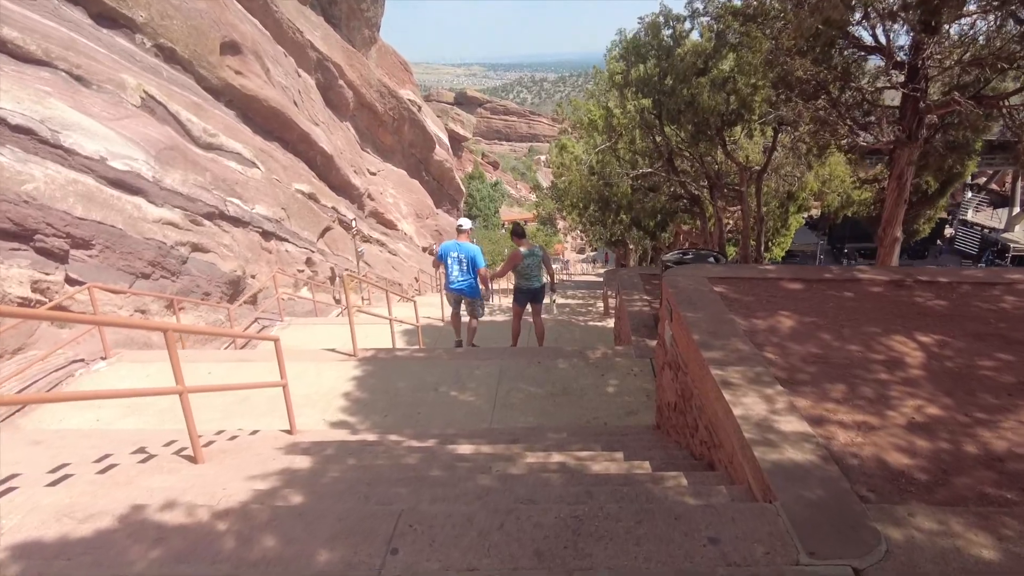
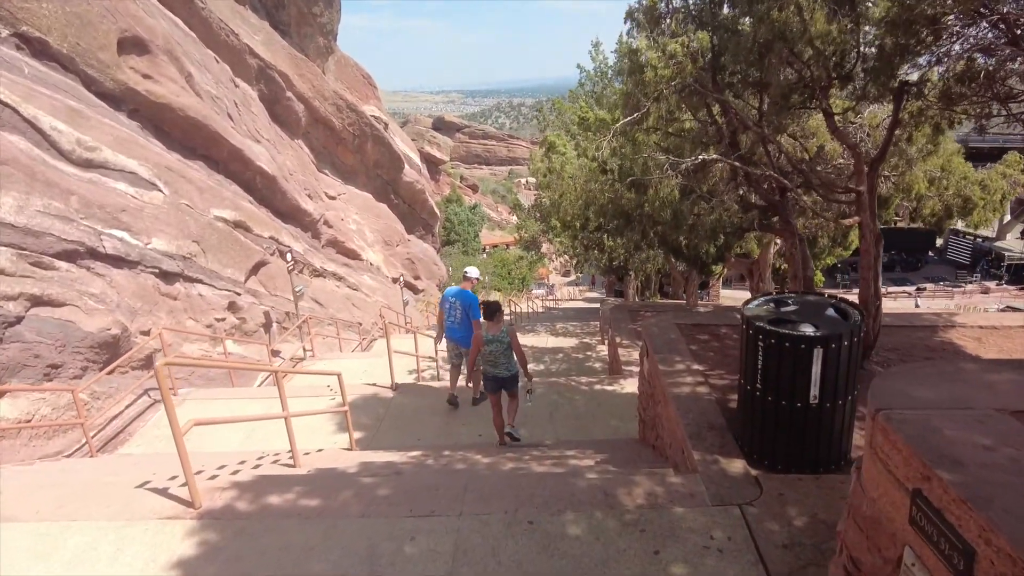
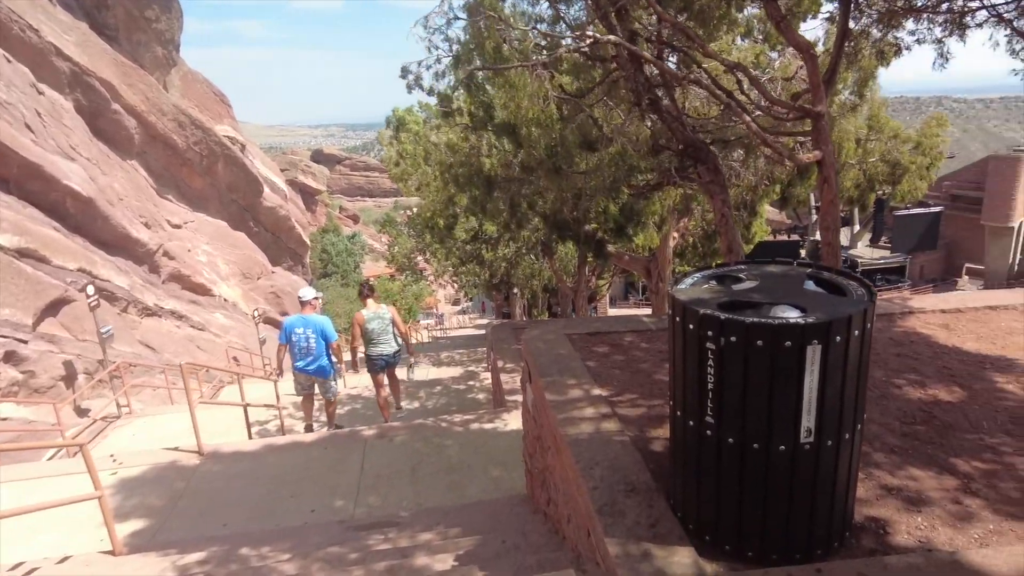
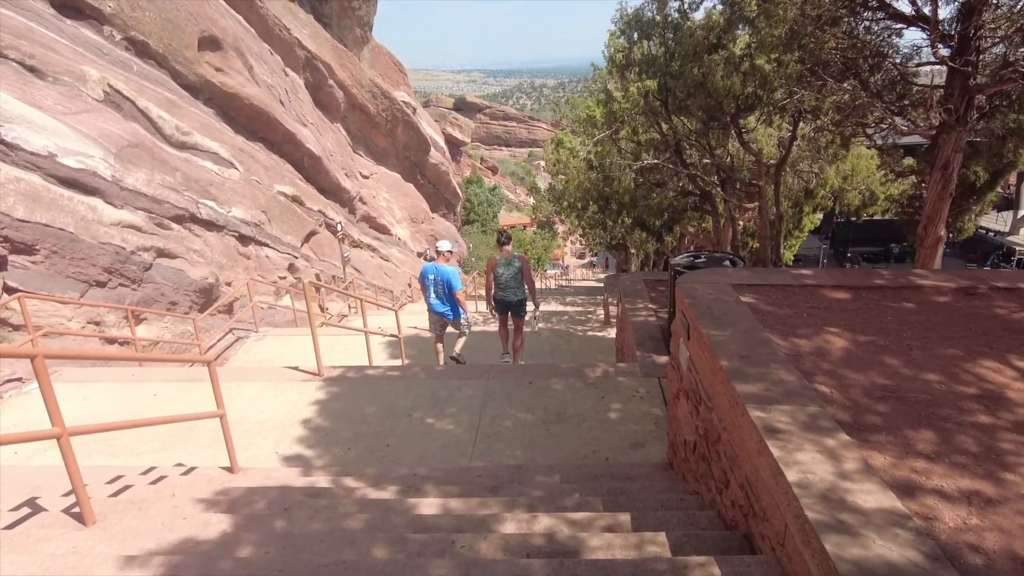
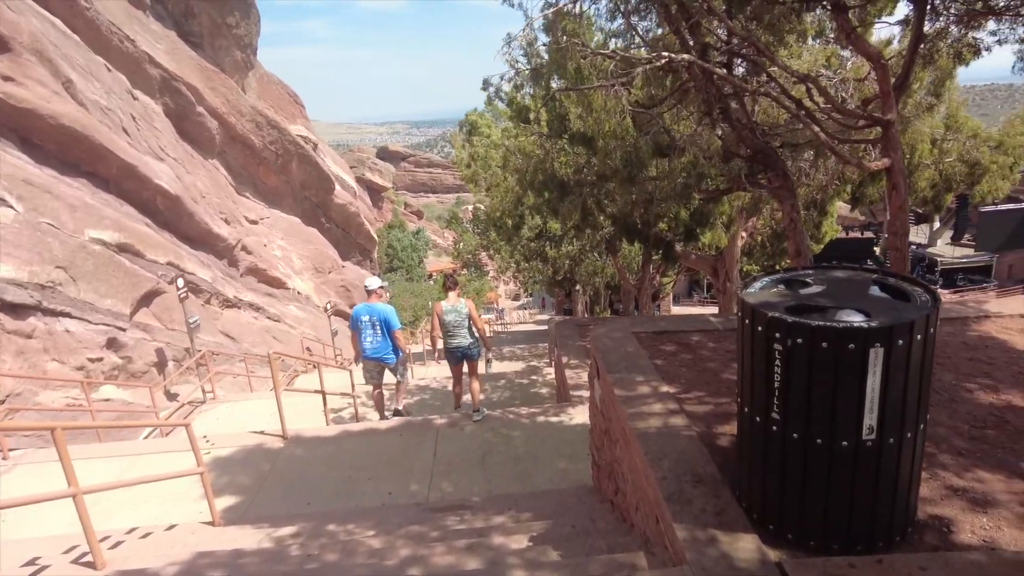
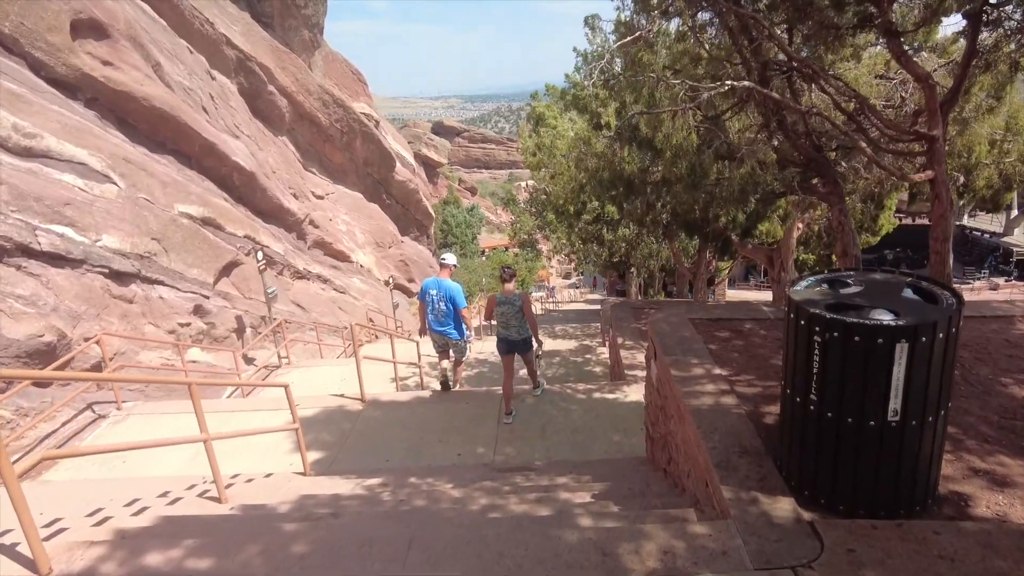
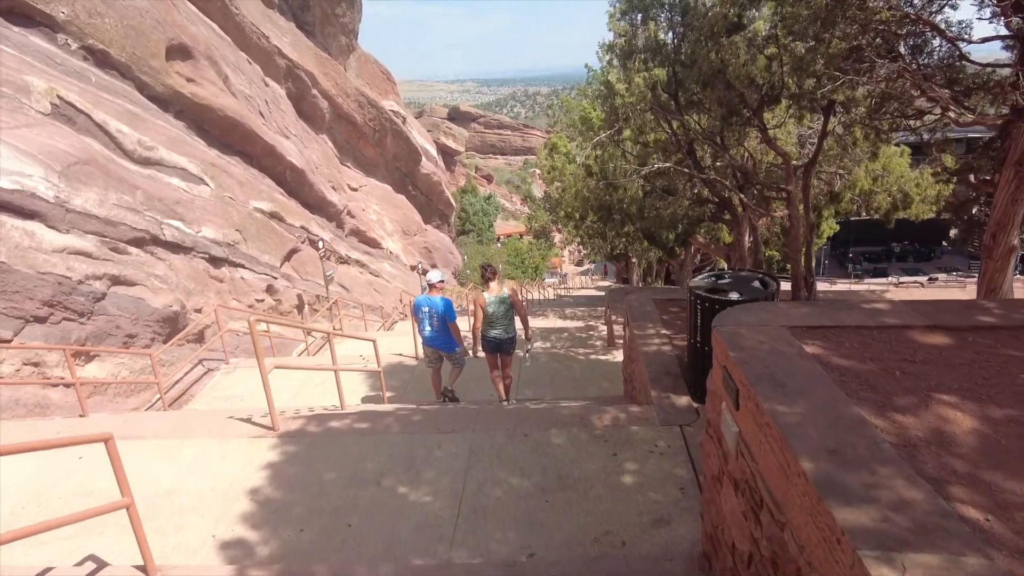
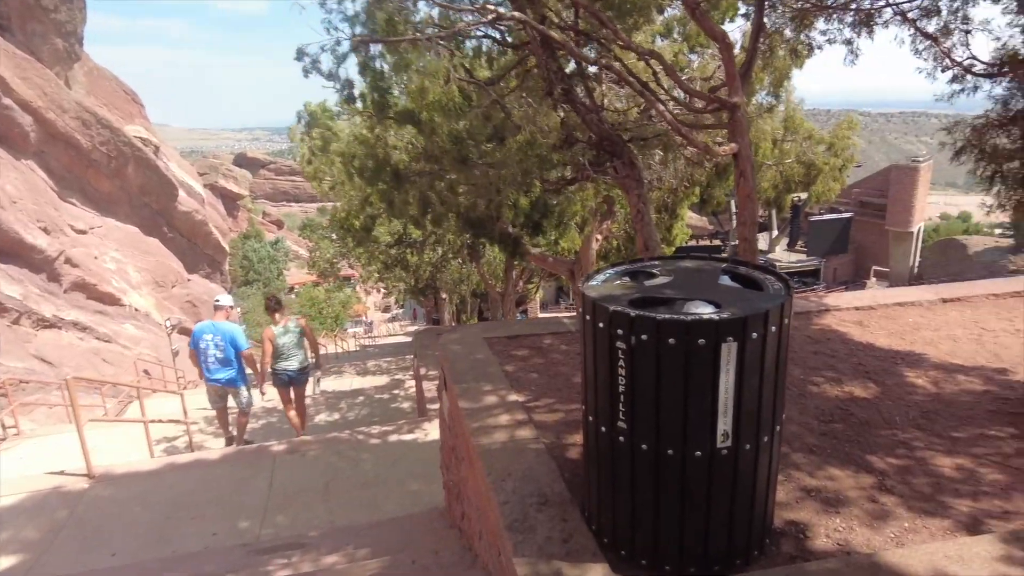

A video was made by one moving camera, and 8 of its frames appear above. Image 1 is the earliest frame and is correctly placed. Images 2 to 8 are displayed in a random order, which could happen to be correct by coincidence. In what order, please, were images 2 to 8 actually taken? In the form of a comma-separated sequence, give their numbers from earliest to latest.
4, 7, 2, 6, 5, 3, 8
